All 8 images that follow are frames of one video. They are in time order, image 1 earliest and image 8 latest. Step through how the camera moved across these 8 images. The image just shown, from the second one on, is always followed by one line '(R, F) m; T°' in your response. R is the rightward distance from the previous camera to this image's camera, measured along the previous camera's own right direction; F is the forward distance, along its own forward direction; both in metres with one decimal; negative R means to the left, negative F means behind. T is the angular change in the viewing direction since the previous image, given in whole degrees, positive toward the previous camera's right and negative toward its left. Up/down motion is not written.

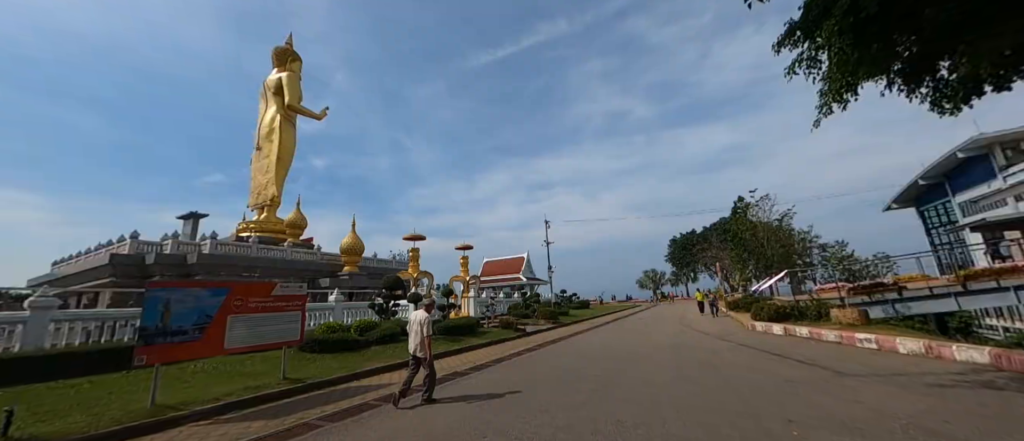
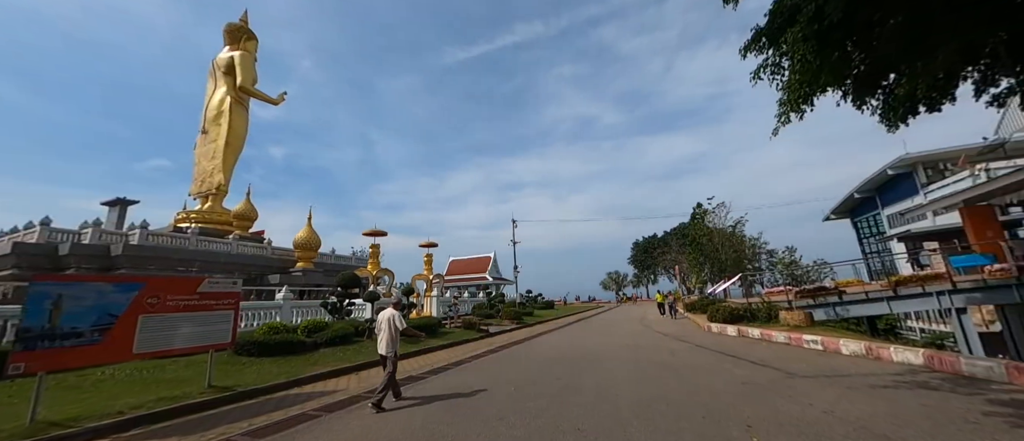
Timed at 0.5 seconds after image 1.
(+0.1, +0.2) m; +5°
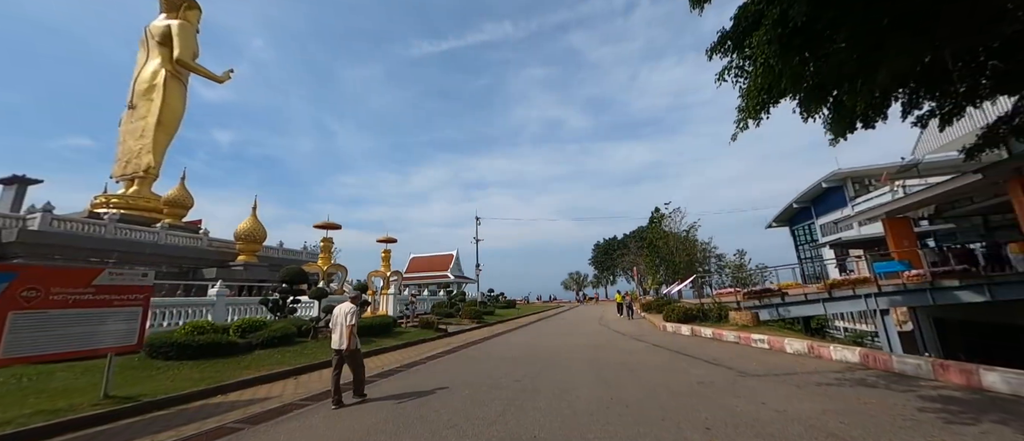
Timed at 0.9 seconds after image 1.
(0.0, +0.2) m; +6°
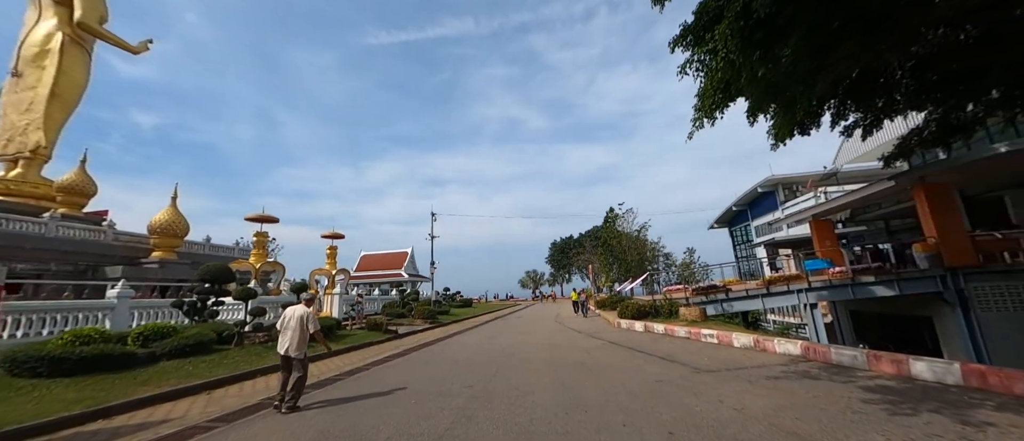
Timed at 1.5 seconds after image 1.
(0.0, +0.3) m; +7°
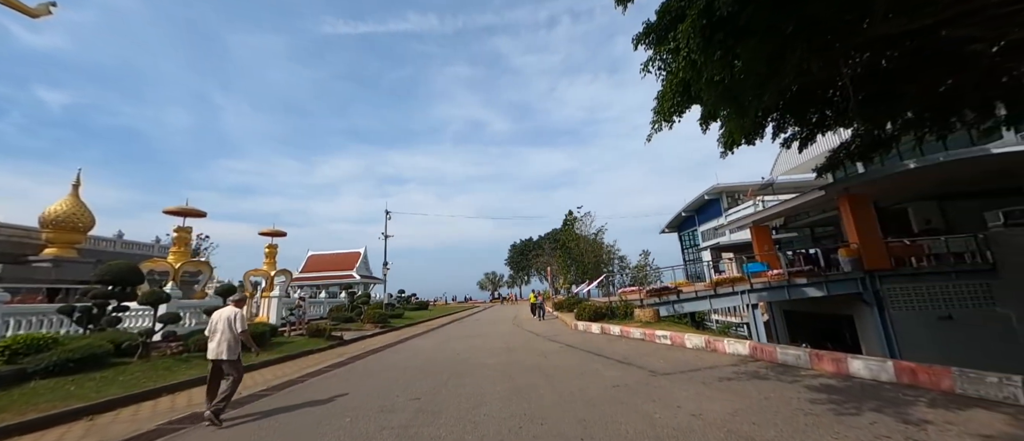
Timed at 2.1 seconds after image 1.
(+0.1, +0.3) m; +6°
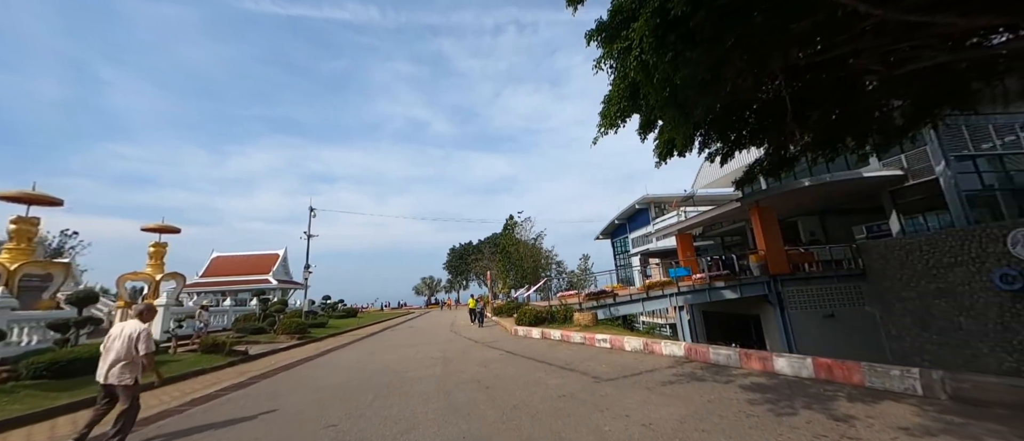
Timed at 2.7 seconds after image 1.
(0.0, +0.4) m; +10°
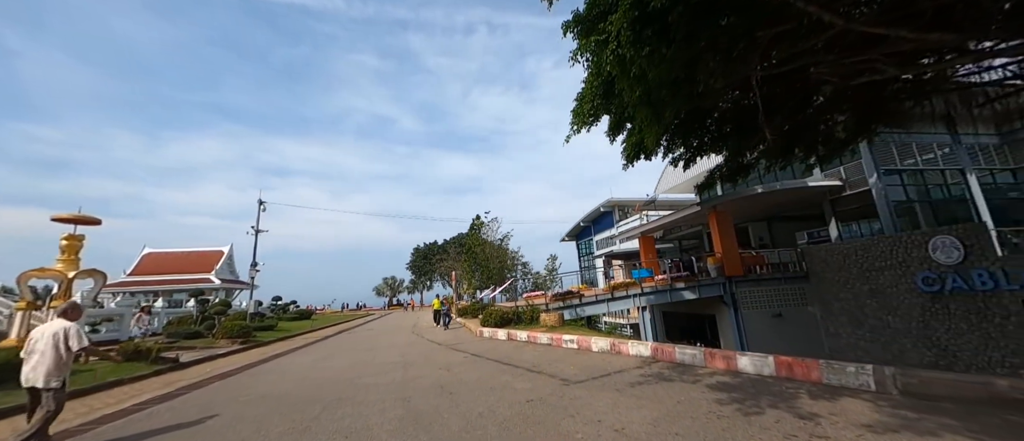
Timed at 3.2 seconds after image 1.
(0.0, +0.2) m; +5°
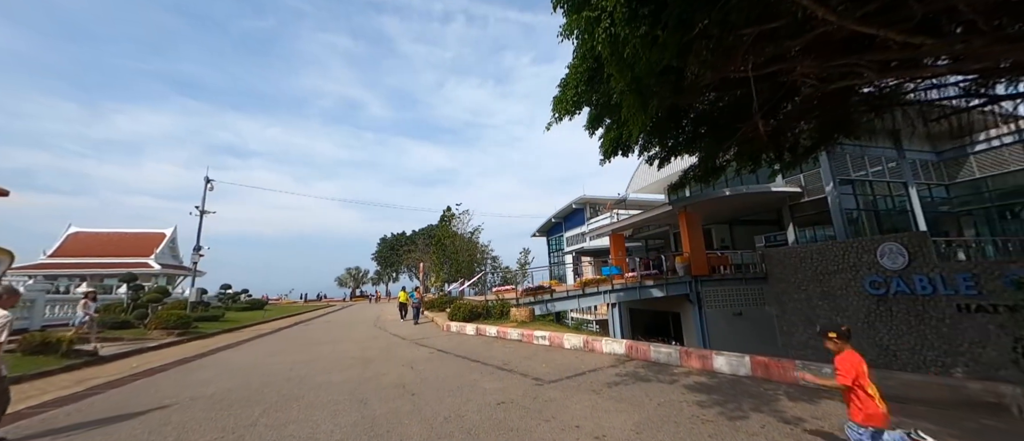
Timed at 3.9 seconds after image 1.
(0.0, +0.4) m; +4°
